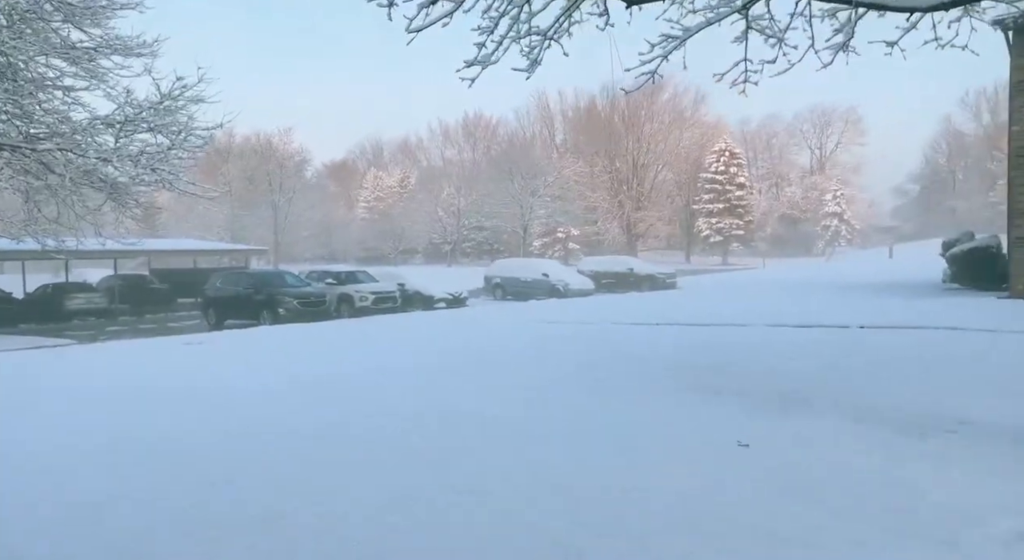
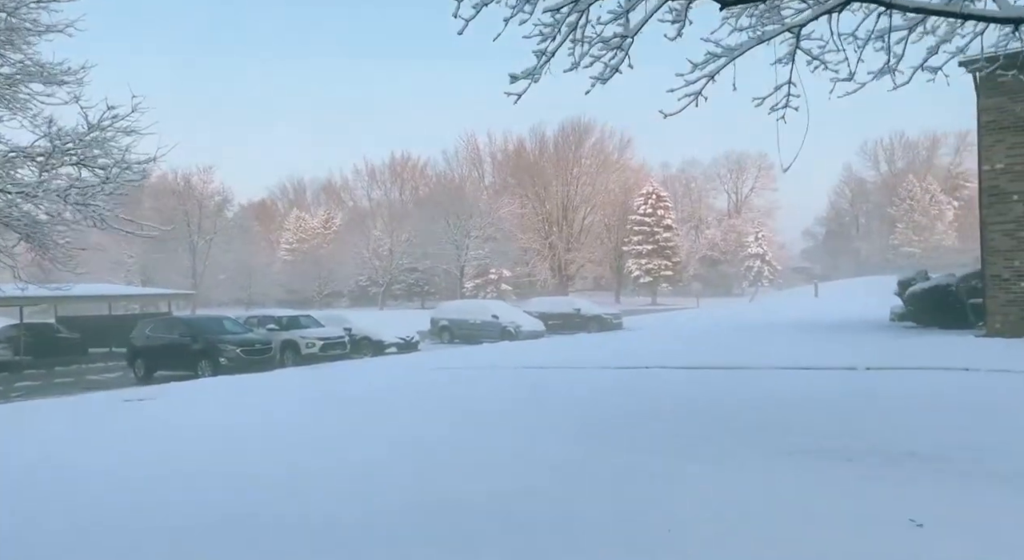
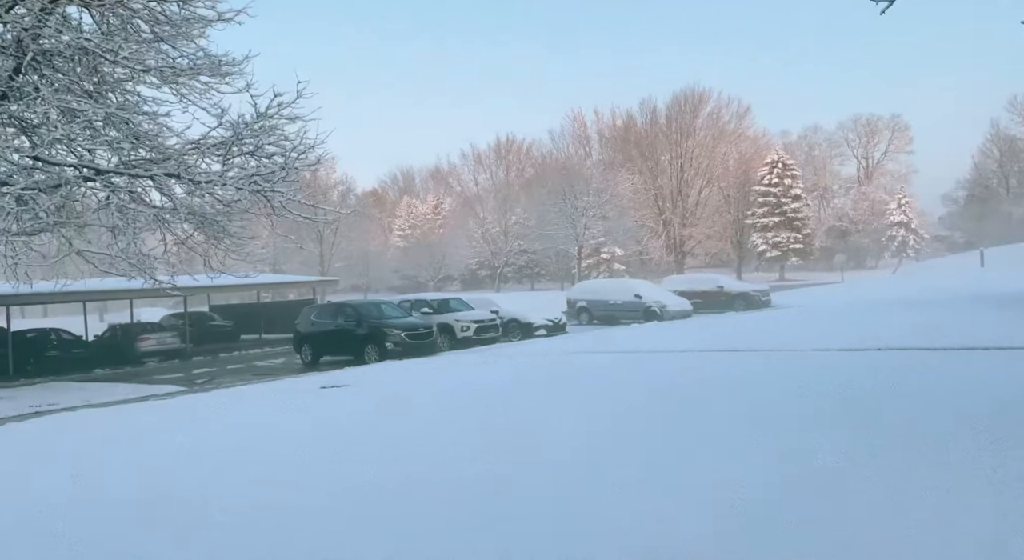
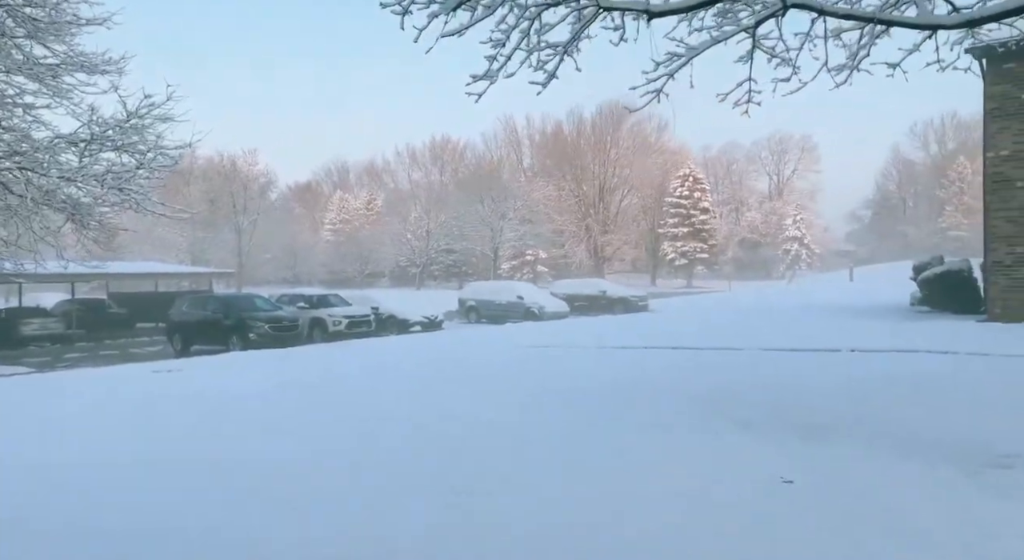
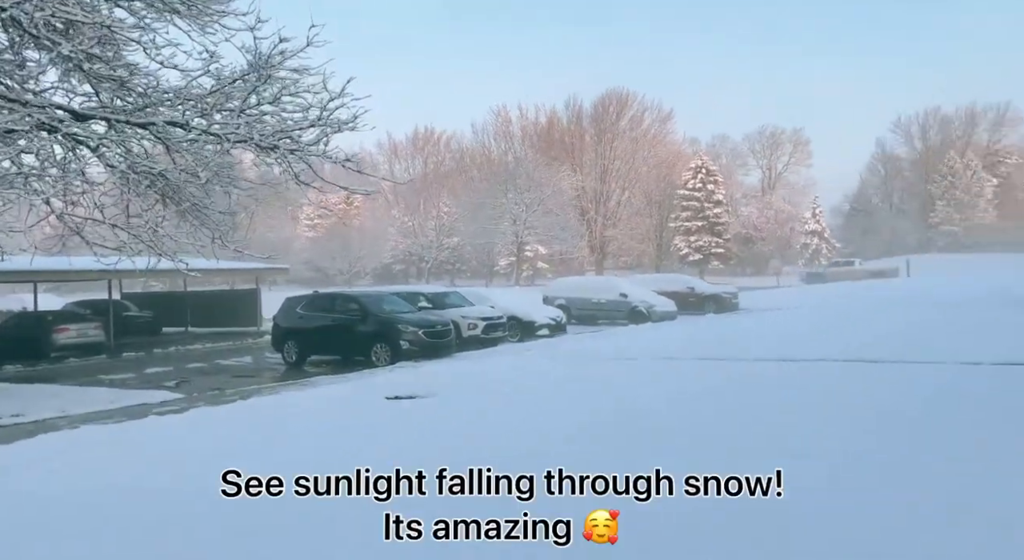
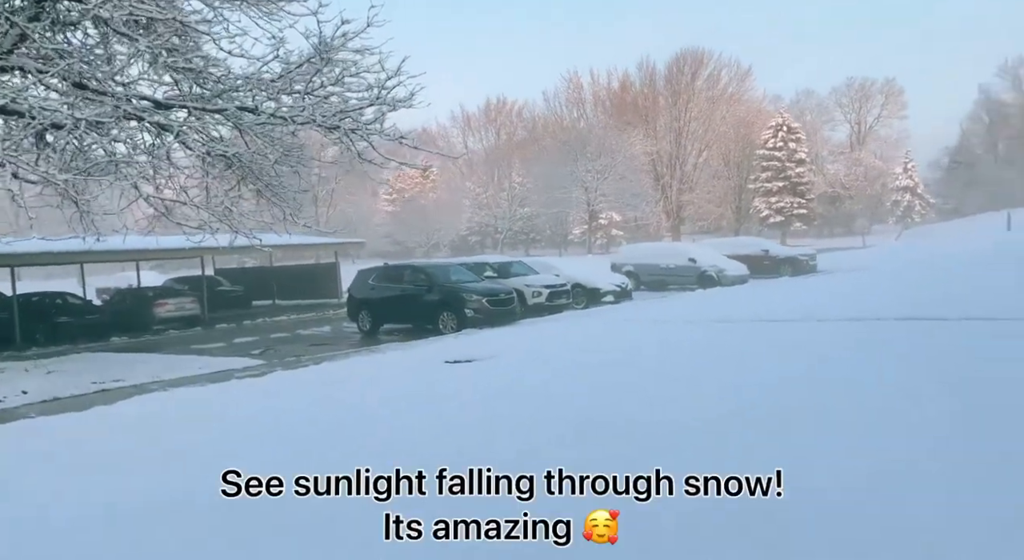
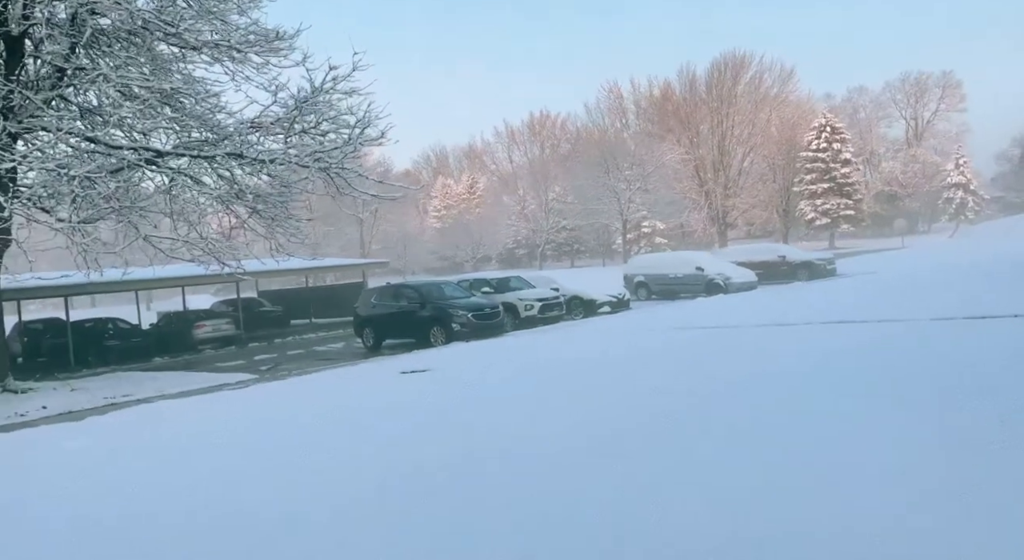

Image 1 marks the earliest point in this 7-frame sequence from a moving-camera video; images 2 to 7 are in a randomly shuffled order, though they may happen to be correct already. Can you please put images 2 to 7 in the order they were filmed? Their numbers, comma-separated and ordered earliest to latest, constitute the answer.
4, 2, 3, 7, 6, 5
